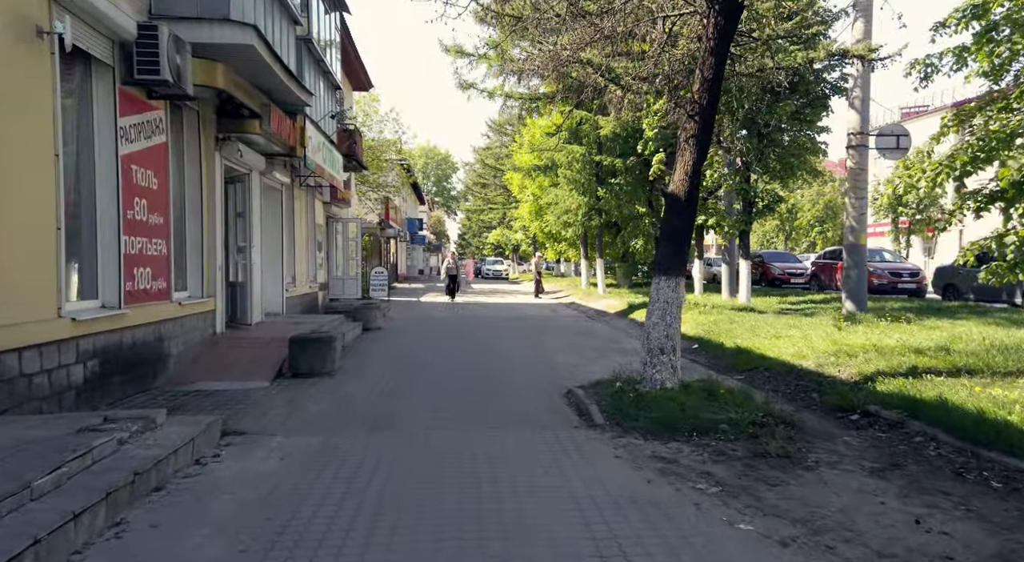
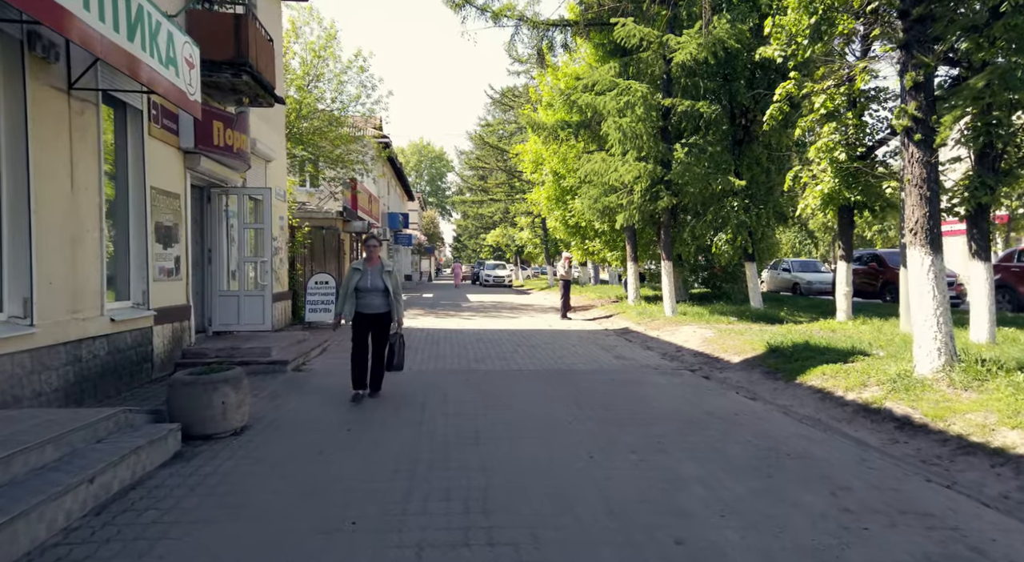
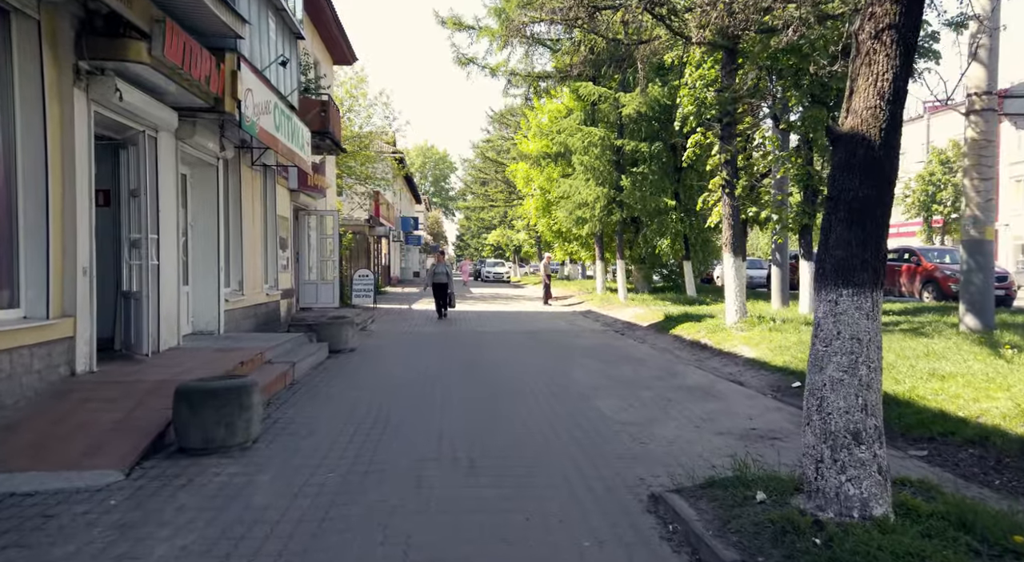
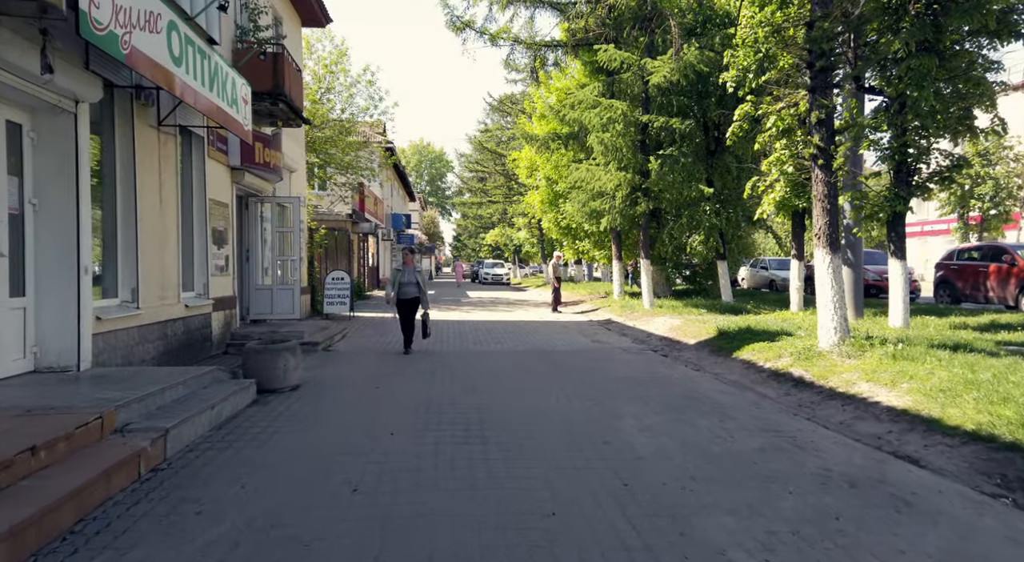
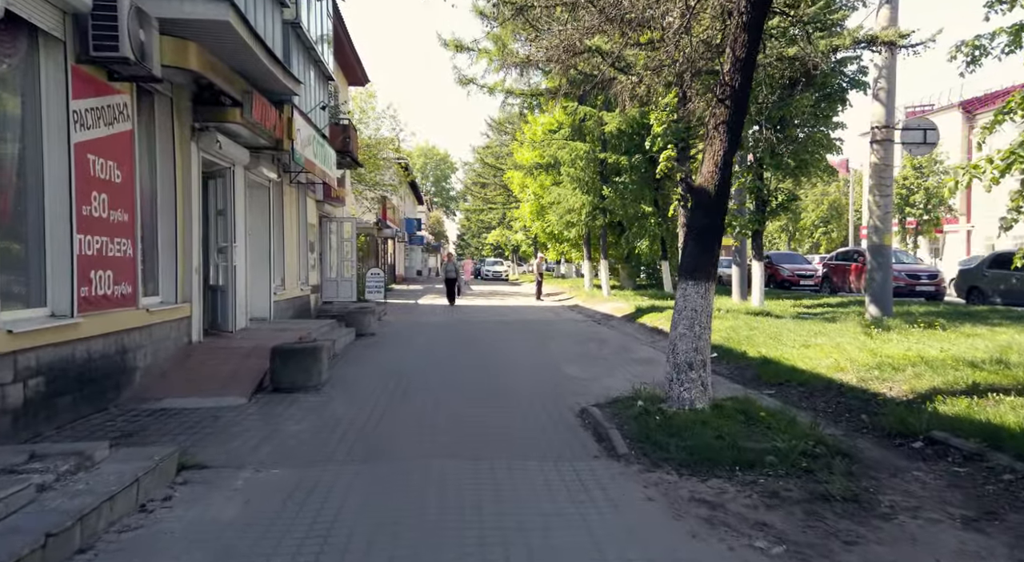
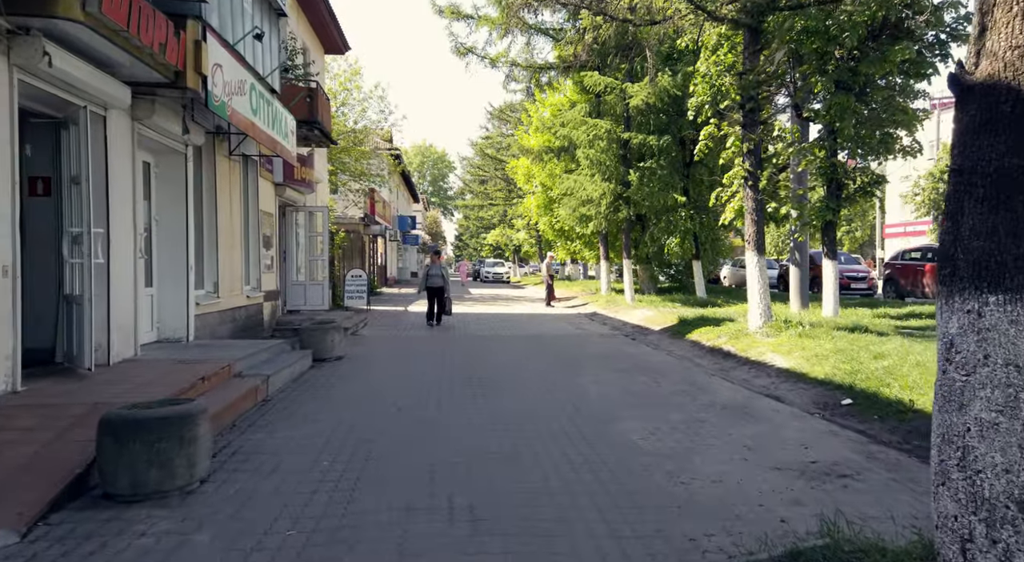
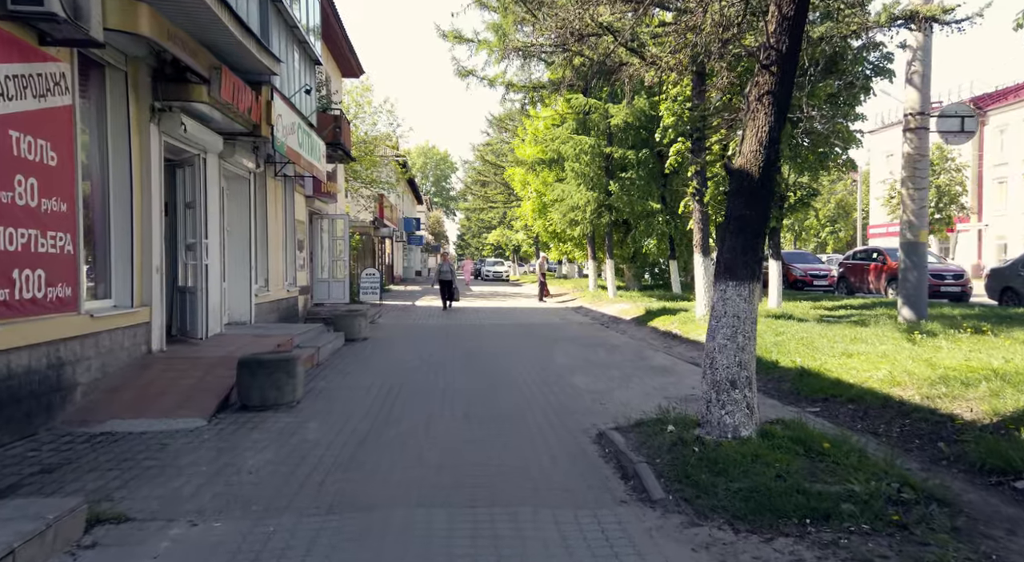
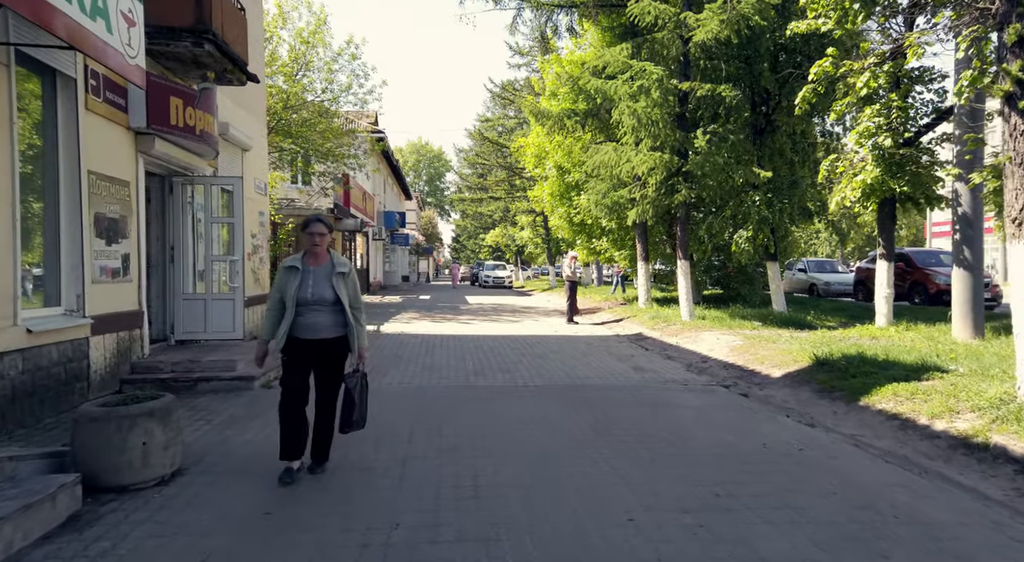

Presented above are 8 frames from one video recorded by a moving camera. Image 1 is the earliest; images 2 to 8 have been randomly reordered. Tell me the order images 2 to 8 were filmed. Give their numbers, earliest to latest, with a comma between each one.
5, 7, 3, 6, 4, 2, 8
